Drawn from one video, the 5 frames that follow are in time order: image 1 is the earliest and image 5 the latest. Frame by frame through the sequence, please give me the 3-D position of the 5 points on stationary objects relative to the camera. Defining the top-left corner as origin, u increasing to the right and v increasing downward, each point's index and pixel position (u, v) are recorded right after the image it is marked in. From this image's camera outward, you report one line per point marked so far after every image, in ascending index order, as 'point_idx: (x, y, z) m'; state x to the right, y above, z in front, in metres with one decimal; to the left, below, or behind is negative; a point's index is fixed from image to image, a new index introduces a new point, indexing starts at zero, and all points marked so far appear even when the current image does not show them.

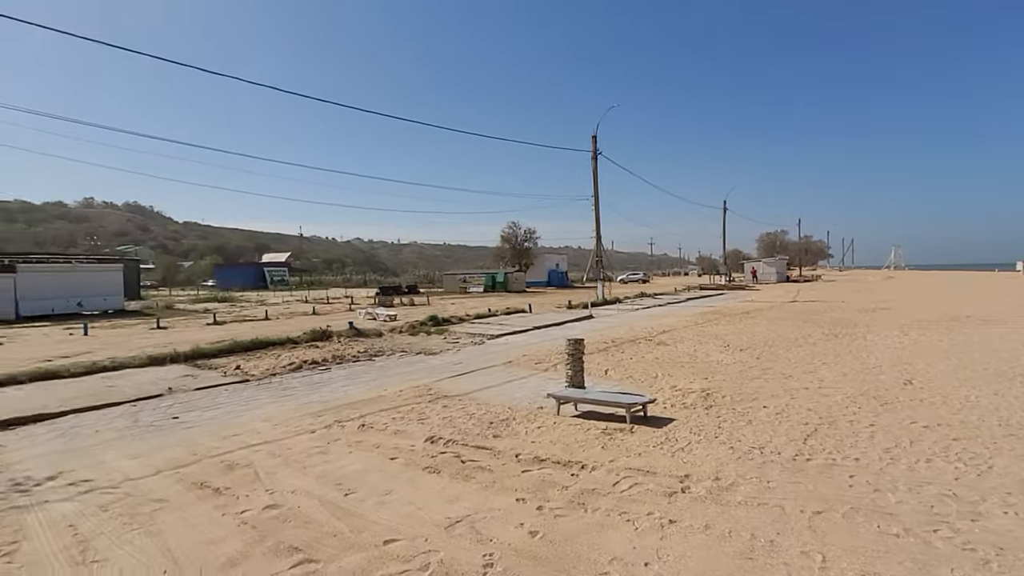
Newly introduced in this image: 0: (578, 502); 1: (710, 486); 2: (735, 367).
0: (+0.6, -1.8, +4.1) m
1: (+1.7, -1.7, +4.2) m
2: (+4.4, -1.6, +9.4) m
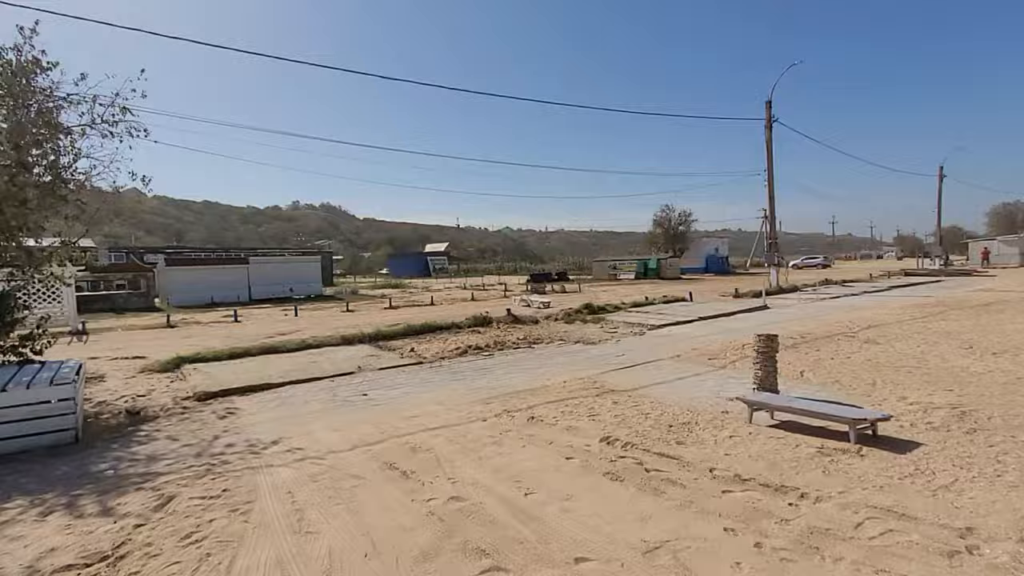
0: (+2.0, -1.7, +3.3) m
1: (+3.1, -1.6, +3.0) m
2: (+7.2, -1.3, +7.3) m
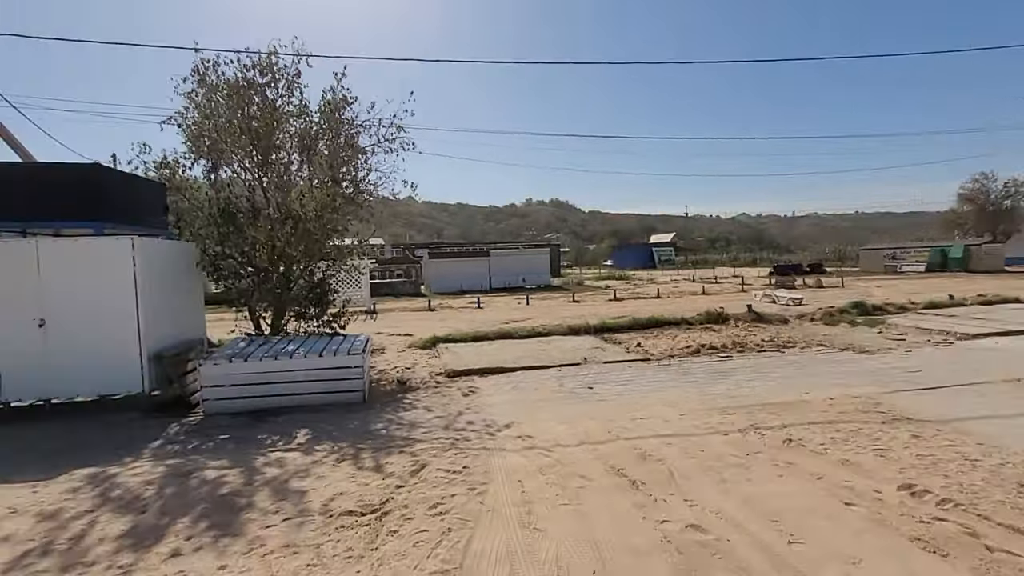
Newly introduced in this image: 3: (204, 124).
0: (+3.2, -1.7, +1.7) m
1: (+4.1, -1.7, +0.9) m
2: (+9.6, -1.4, +3.0) m
3: (-6.0, +3.2, +9.6) m
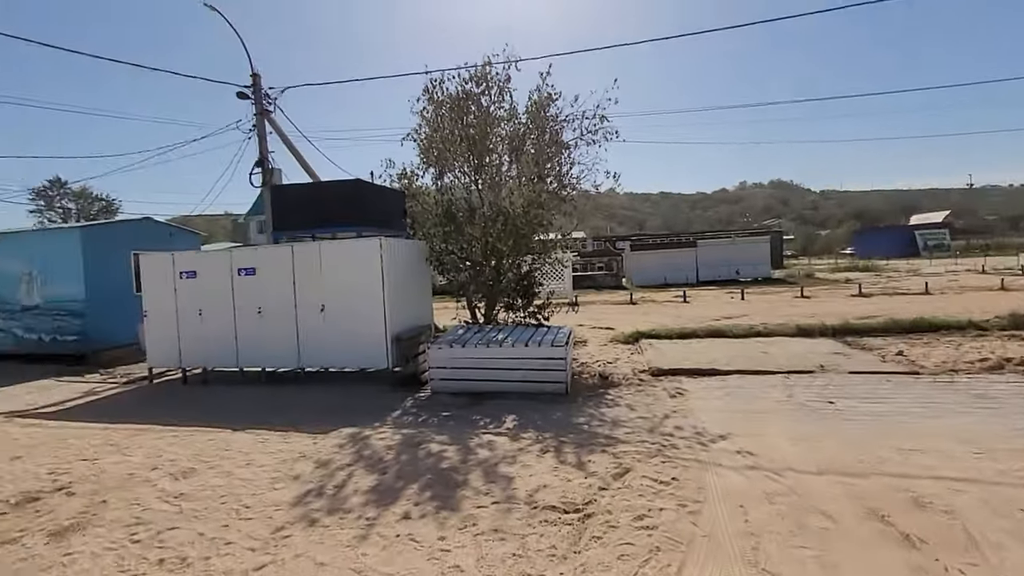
0: (+3.6, -1.8, 0.0) m
1: (+4.1, -1.7, -1.0) m
2: (+10.0, -1.5, -1.4) m
3: (-1.8, +3.4, +10.9) m
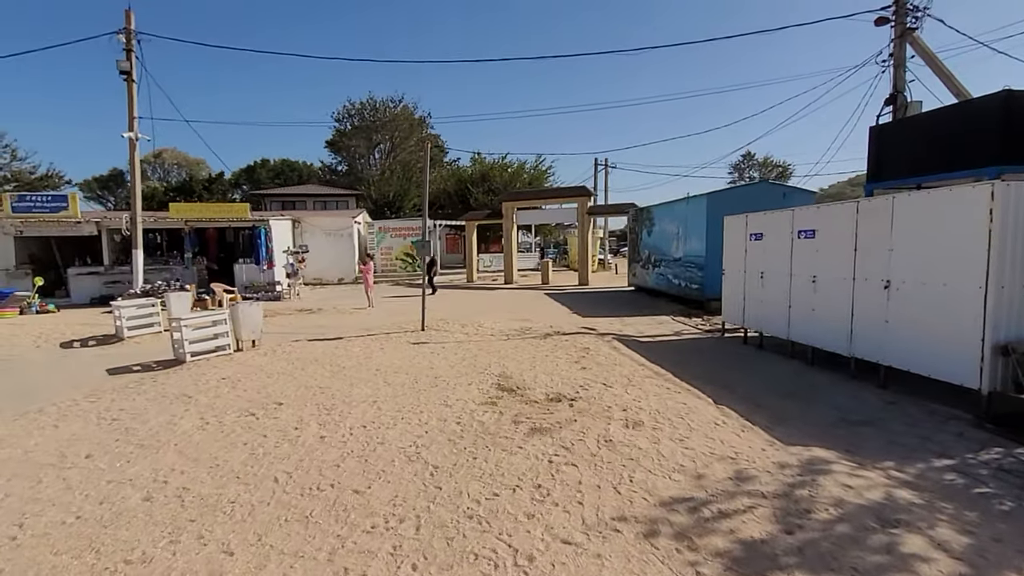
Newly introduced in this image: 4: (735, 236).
0: (-1.0, -2.2, -2.8) m
1: (-1.8, -2.2, -3.7) m
2: (-0.1, -2.6, -9.3) m
3: (+7.6, +3.6, +5.3) m
4: (+5.1, +1.2, +11.1) m
